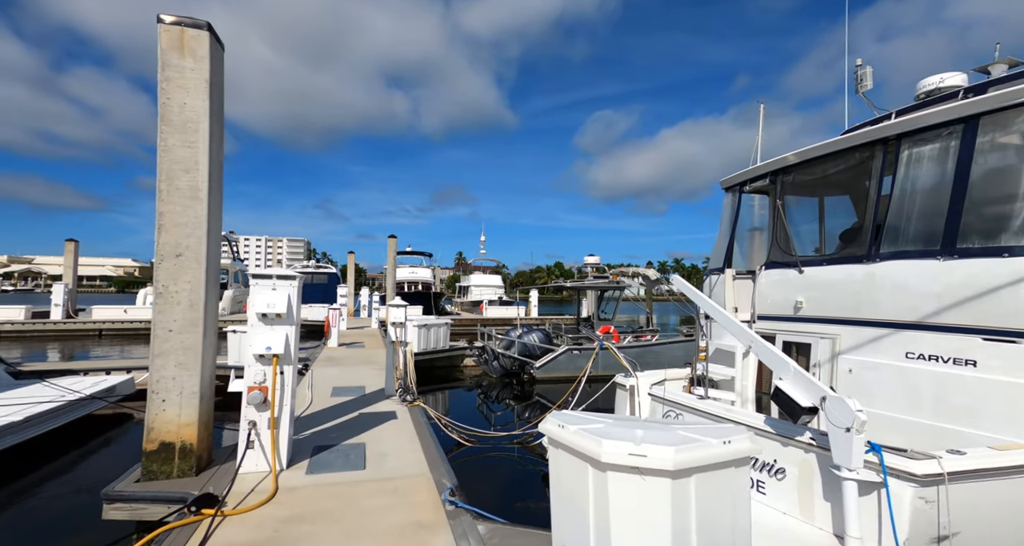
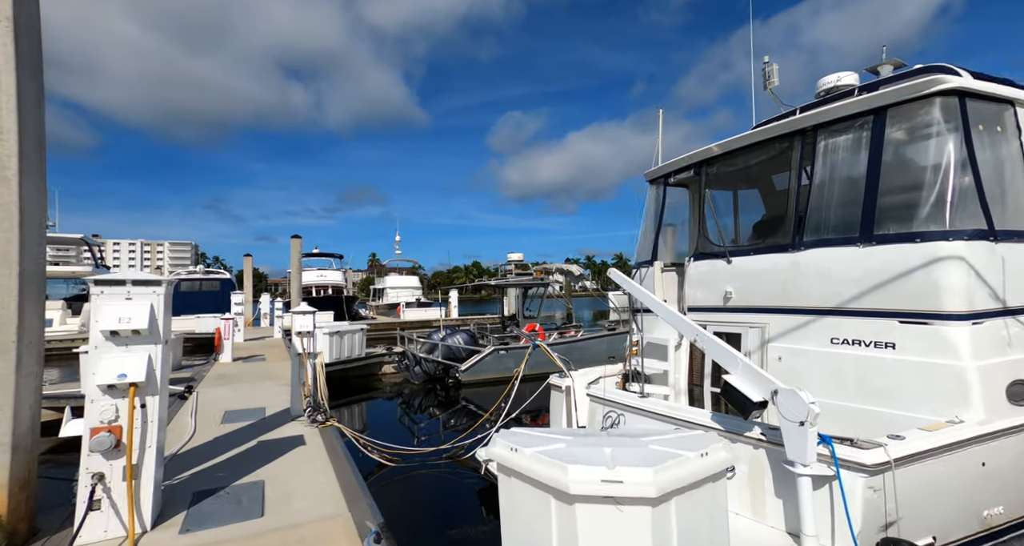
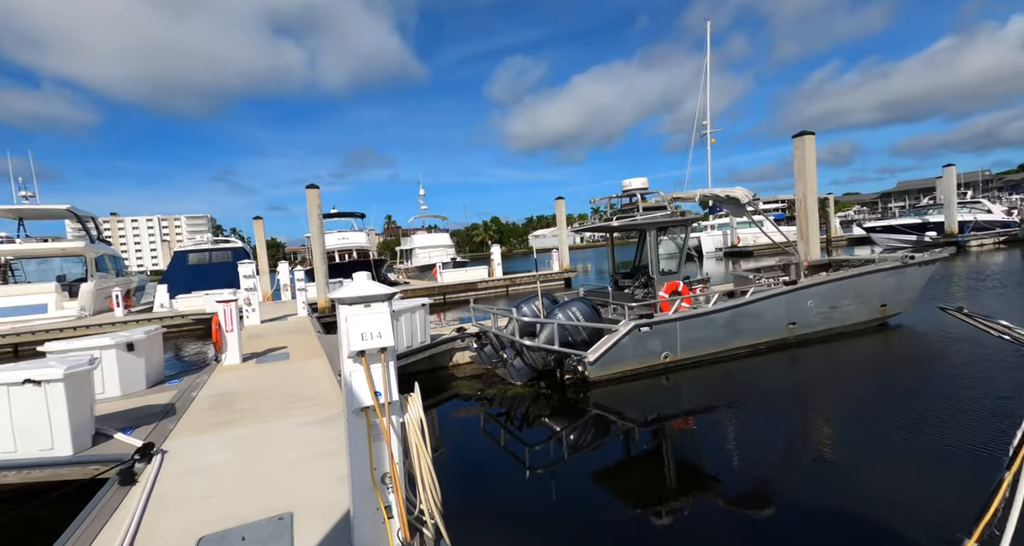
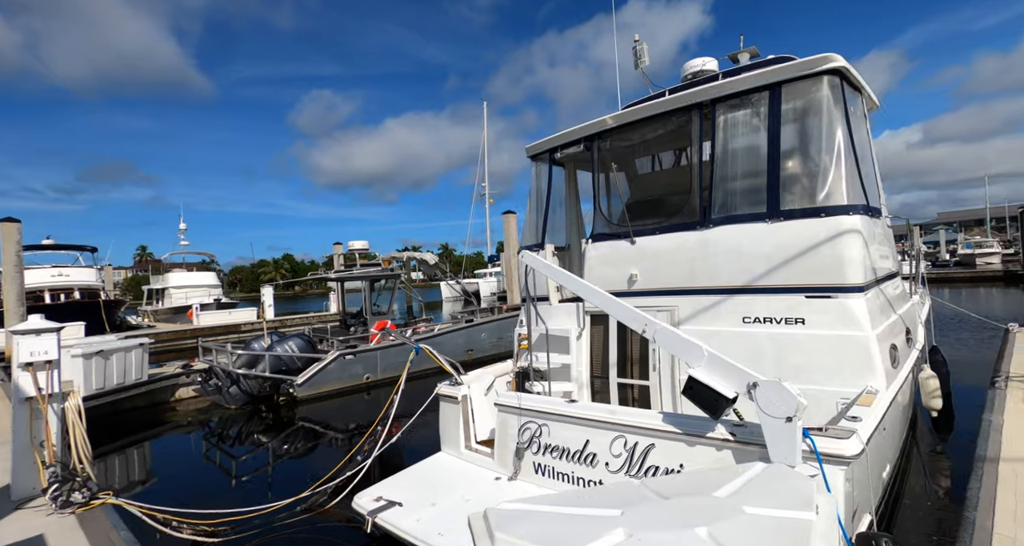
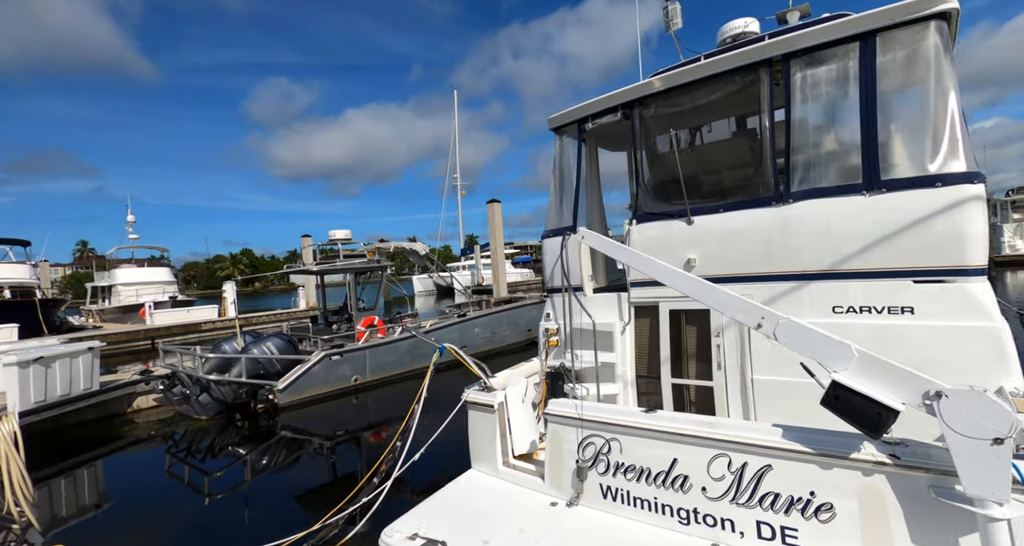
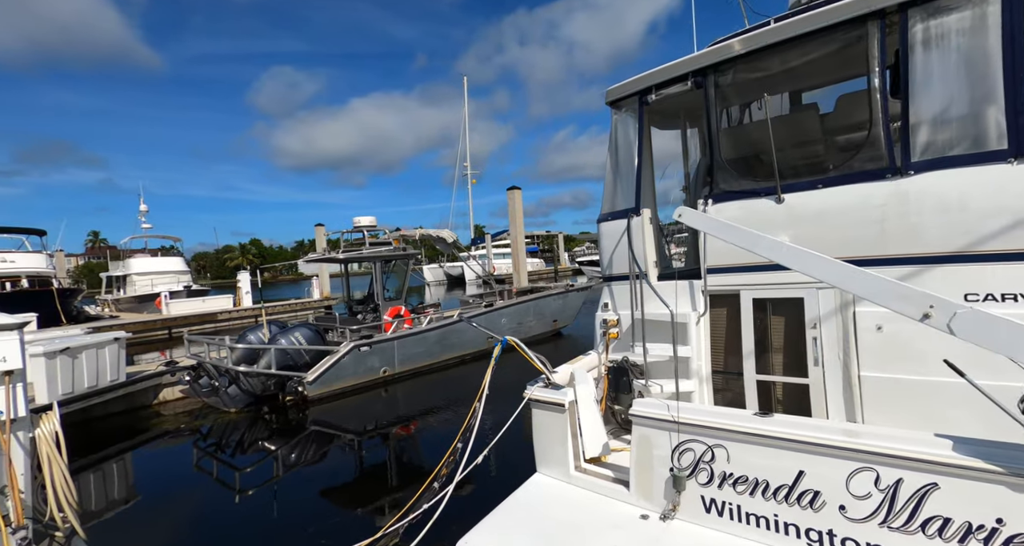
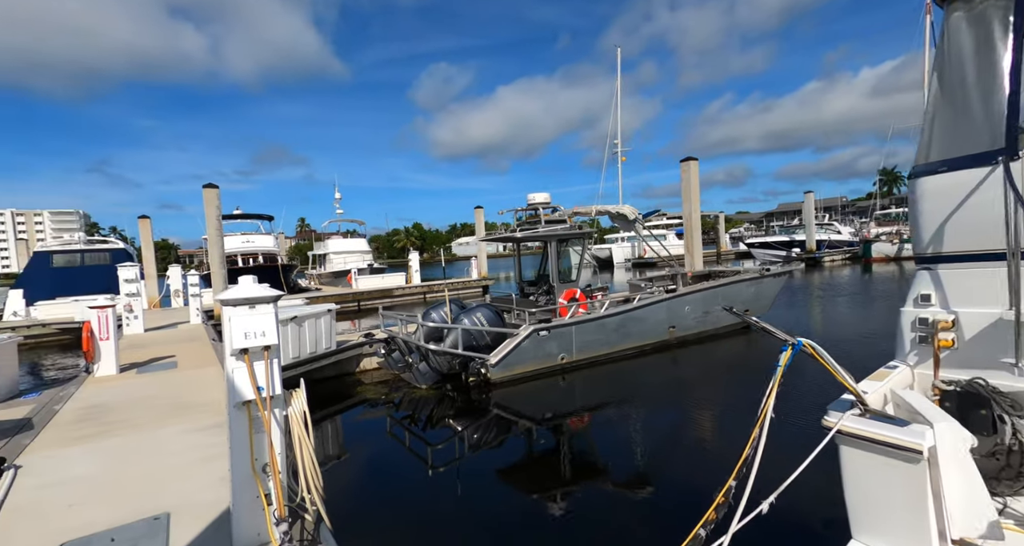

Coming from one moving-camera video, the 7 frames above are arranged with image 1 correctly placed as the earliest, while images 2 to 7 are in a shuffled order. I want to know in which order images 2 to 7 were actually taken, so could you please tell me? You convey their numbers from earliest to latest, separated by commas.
2, 4, 5, 6, 7, 3
